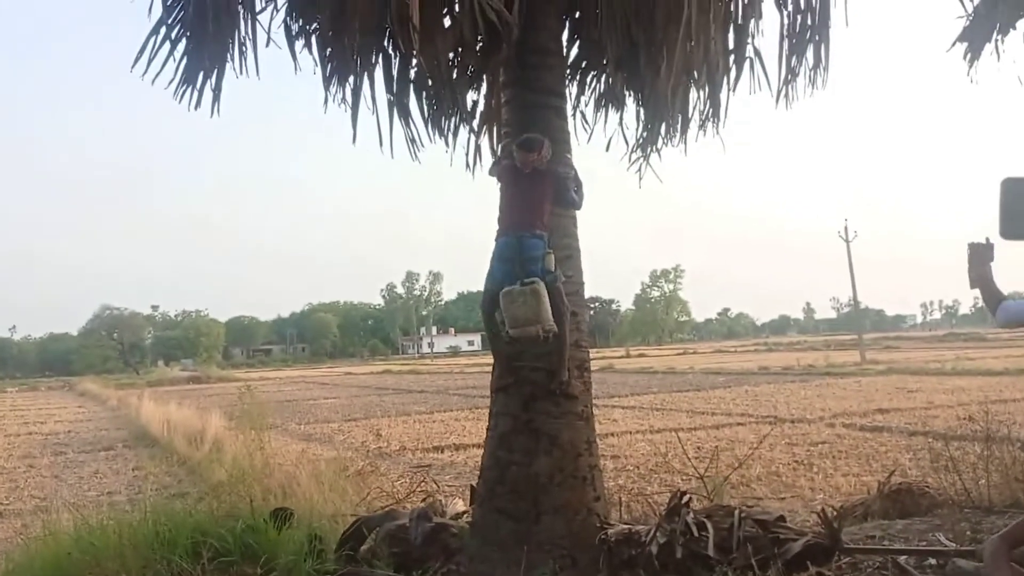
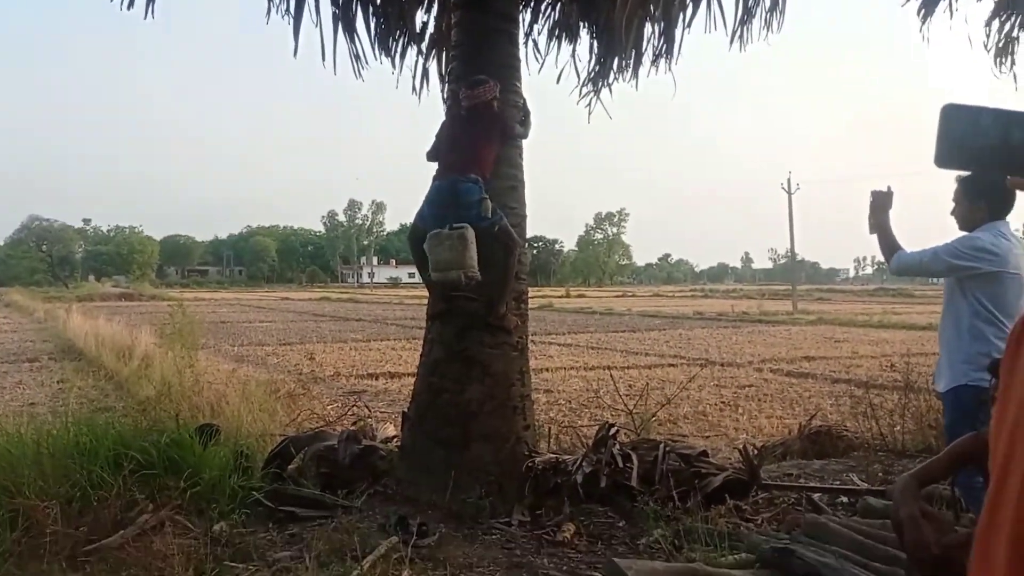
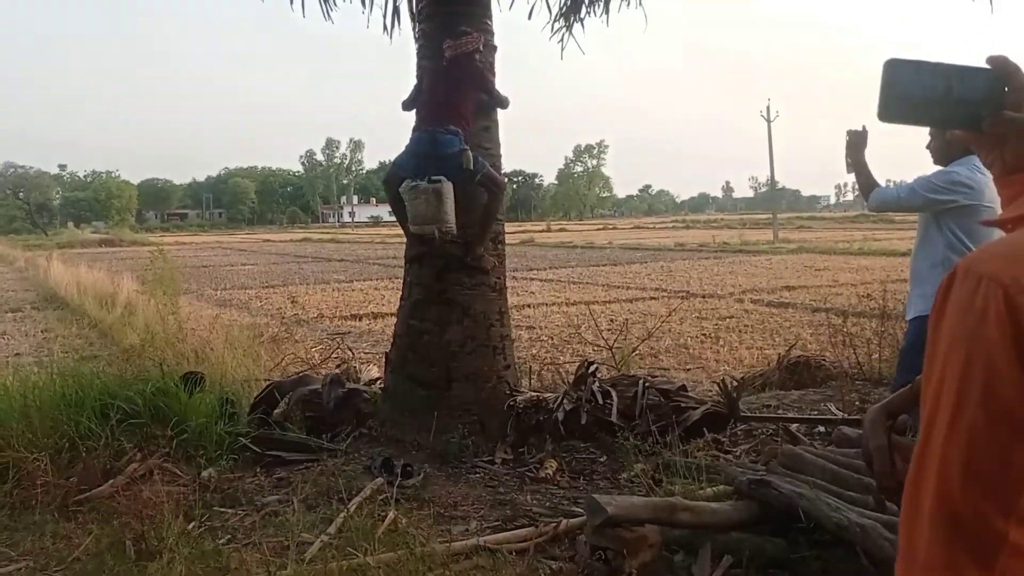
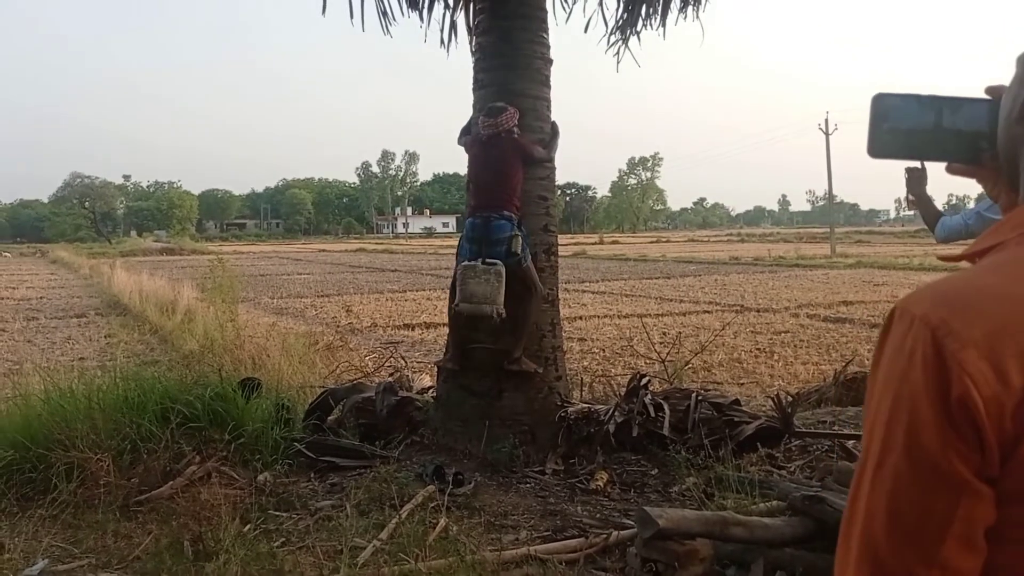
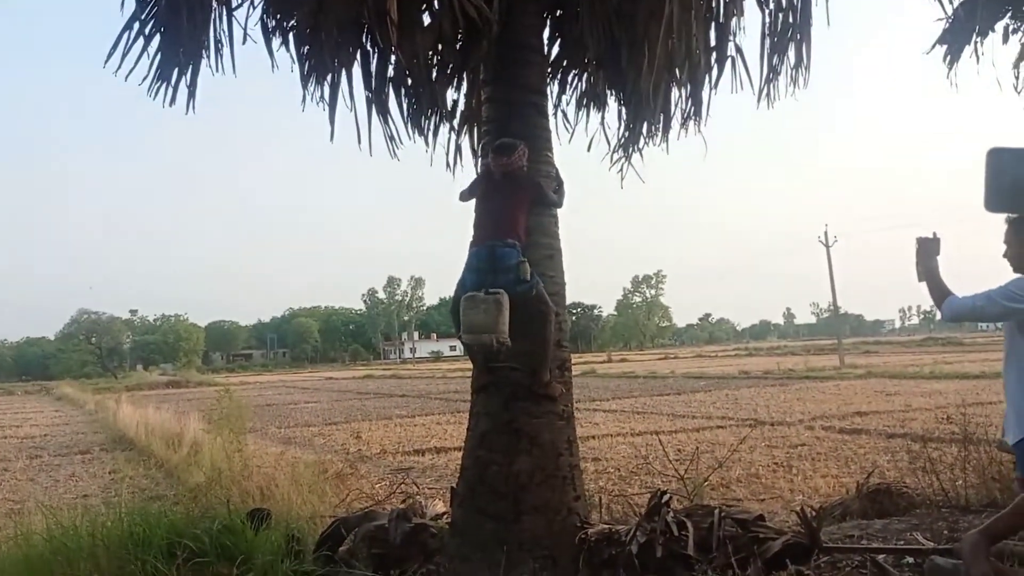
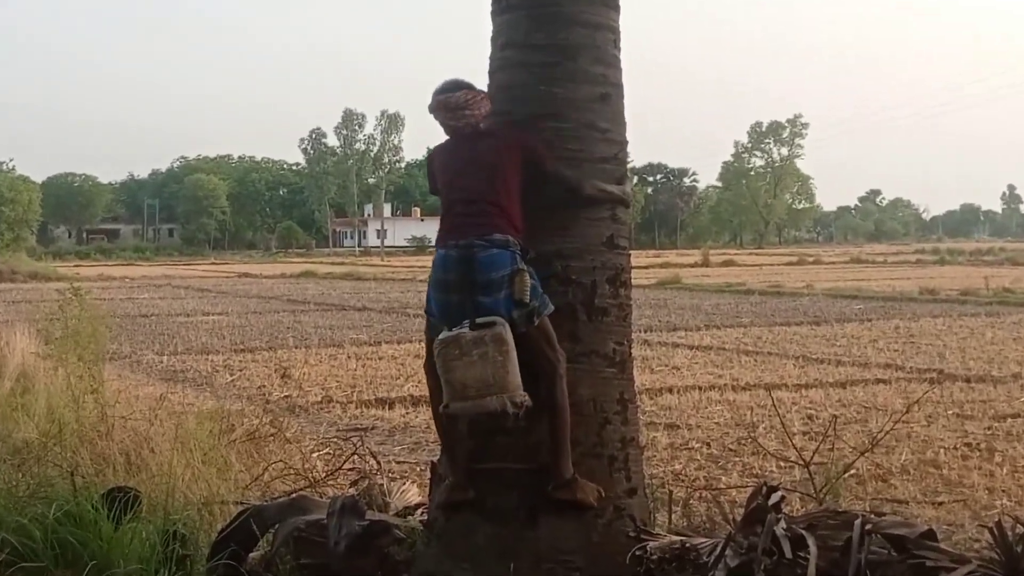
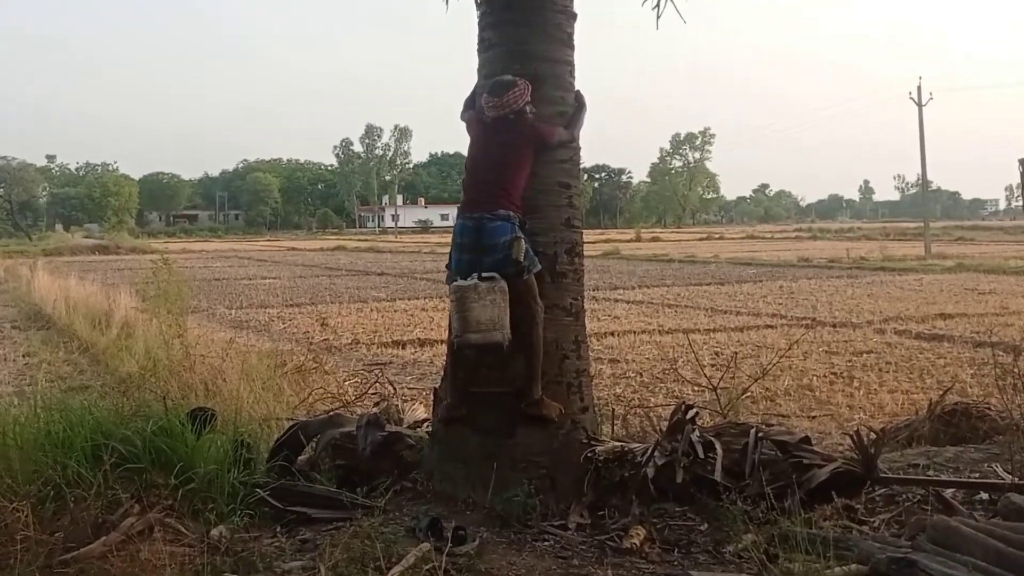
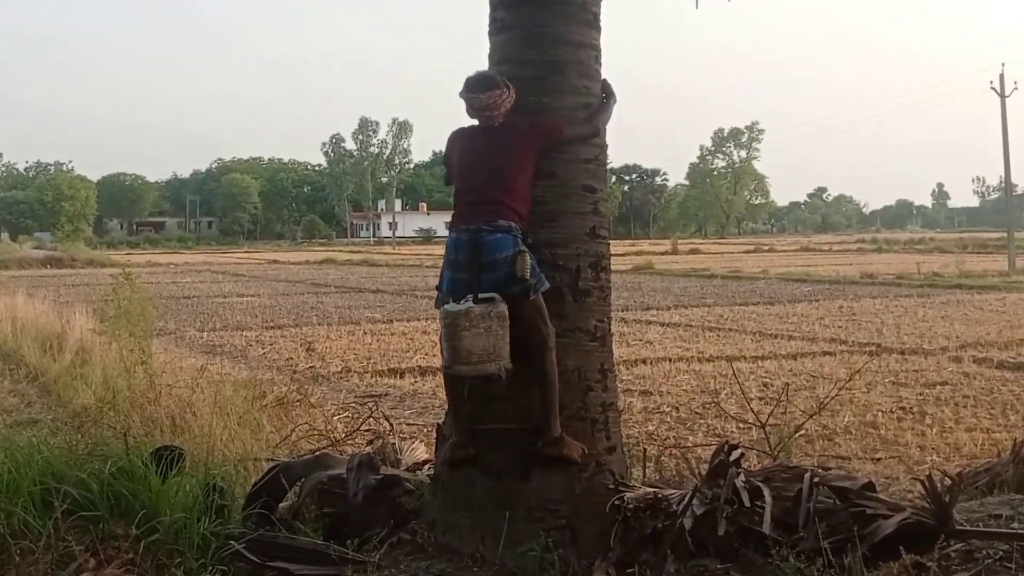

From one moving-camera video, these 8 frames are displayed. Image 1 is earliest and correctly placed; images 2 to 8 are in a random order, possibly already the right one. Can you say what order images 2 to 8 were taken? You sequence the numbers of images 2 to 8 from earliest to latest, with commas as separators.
5, 2, 3, 4, 7, 8, 6
